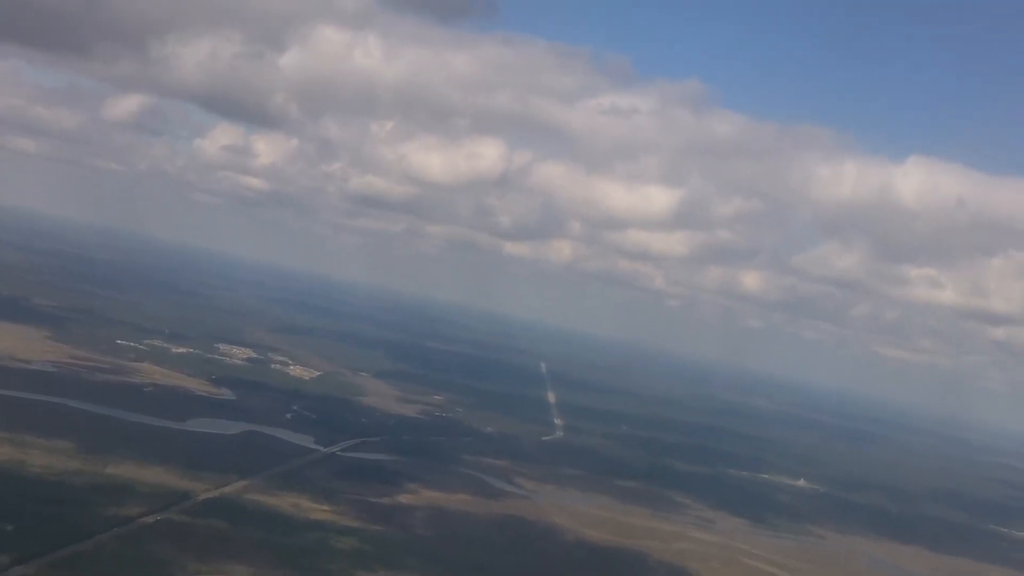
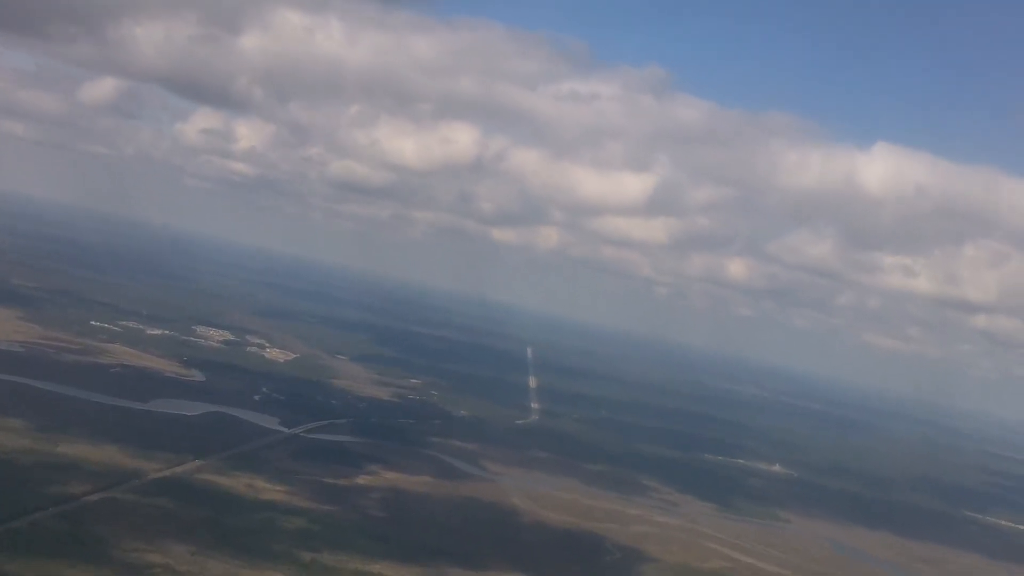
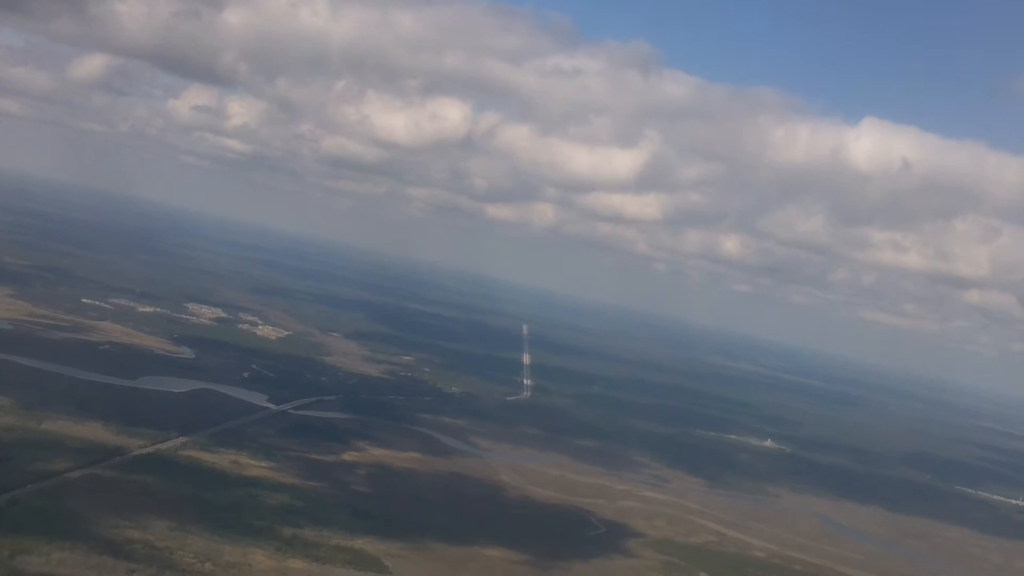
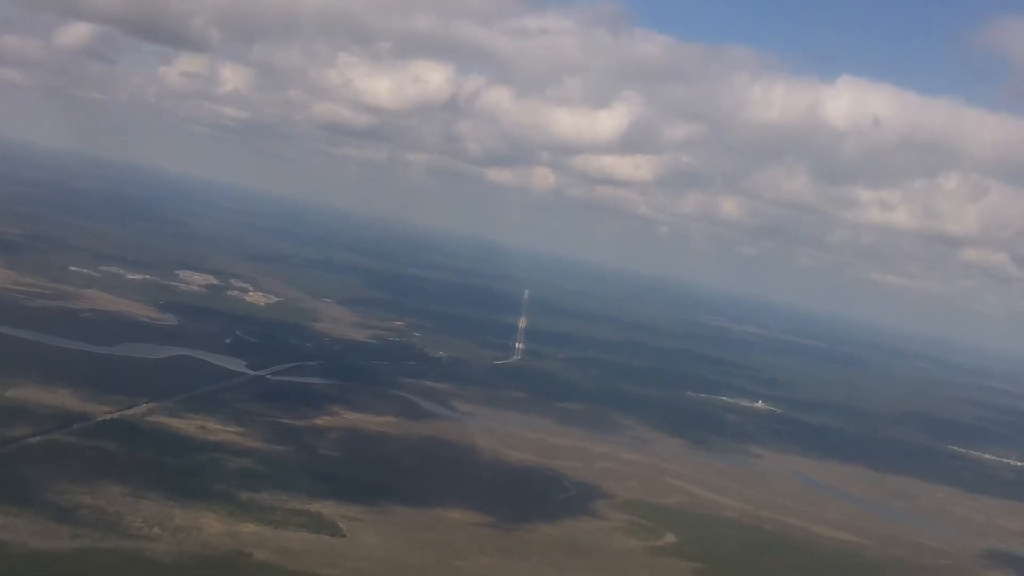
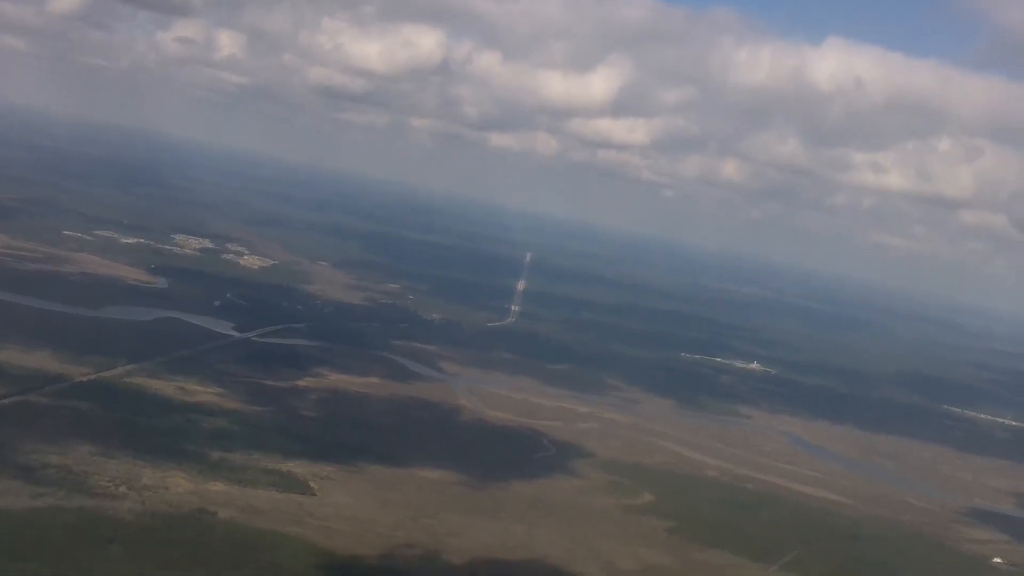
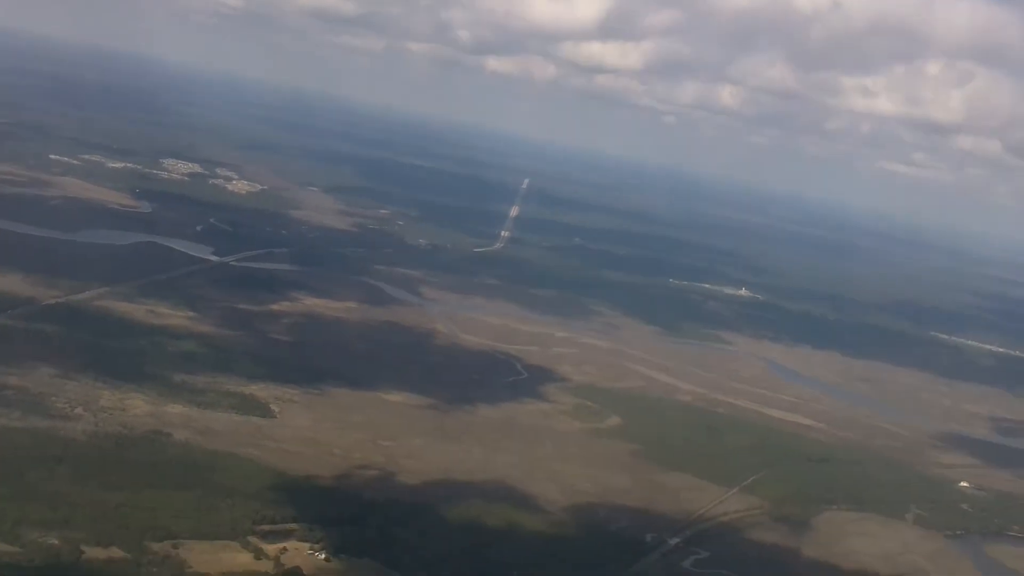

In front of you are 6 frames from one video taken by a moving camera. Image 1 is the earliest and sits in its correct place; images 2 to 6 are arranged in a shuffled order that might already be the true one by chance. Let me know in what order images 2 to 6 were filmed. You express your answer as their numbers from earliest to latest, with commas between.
2, 3, 4, 5, 6
